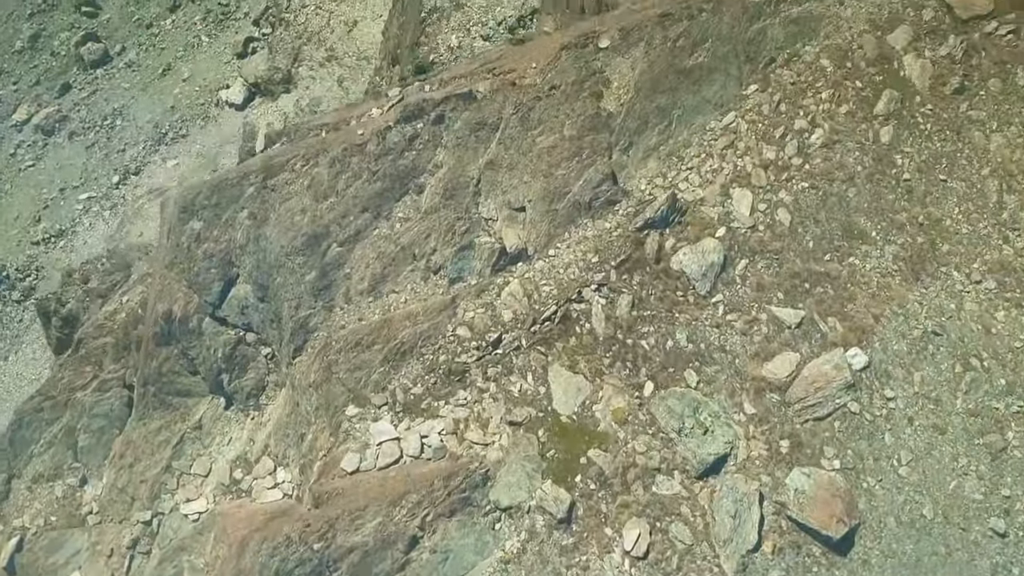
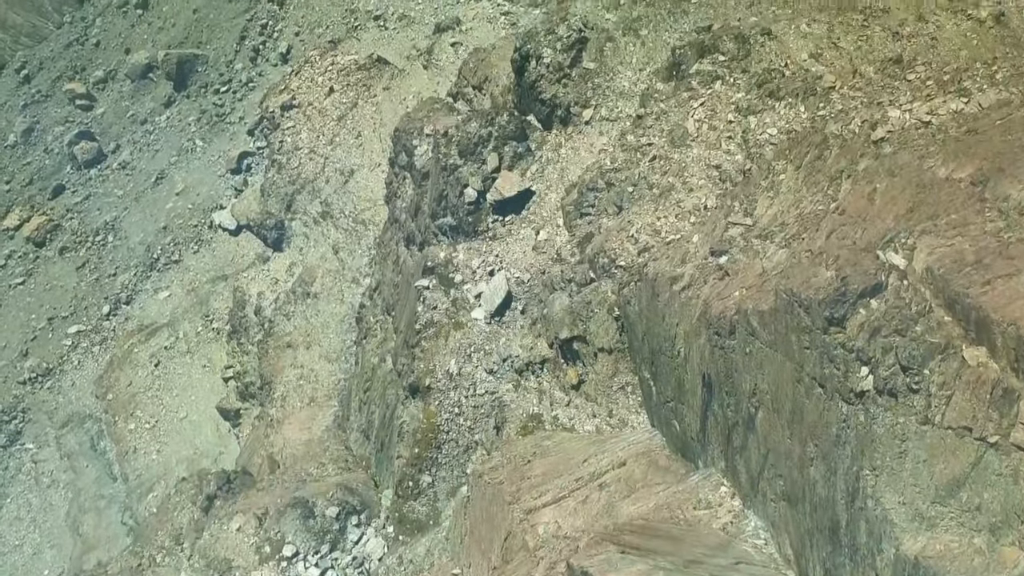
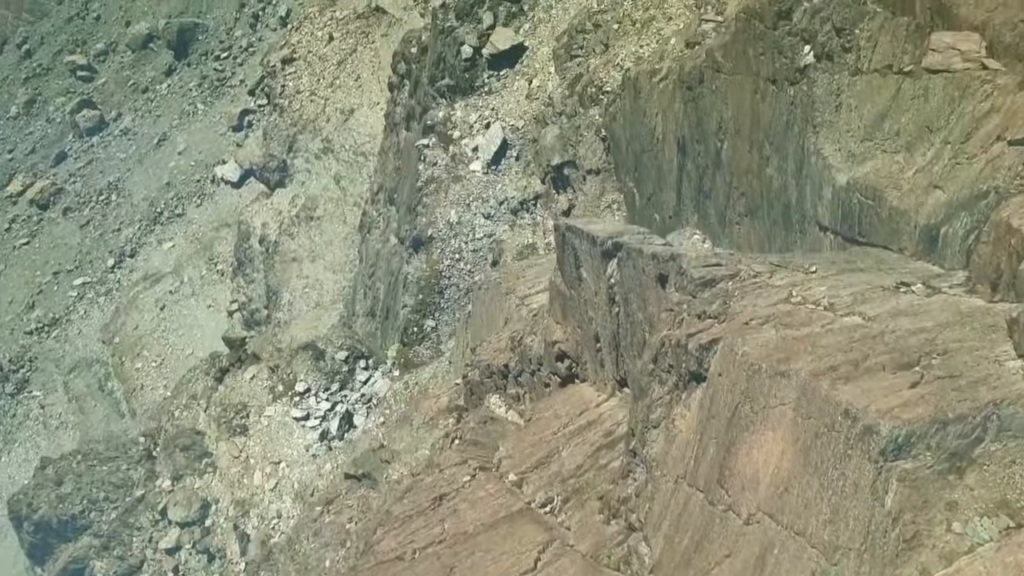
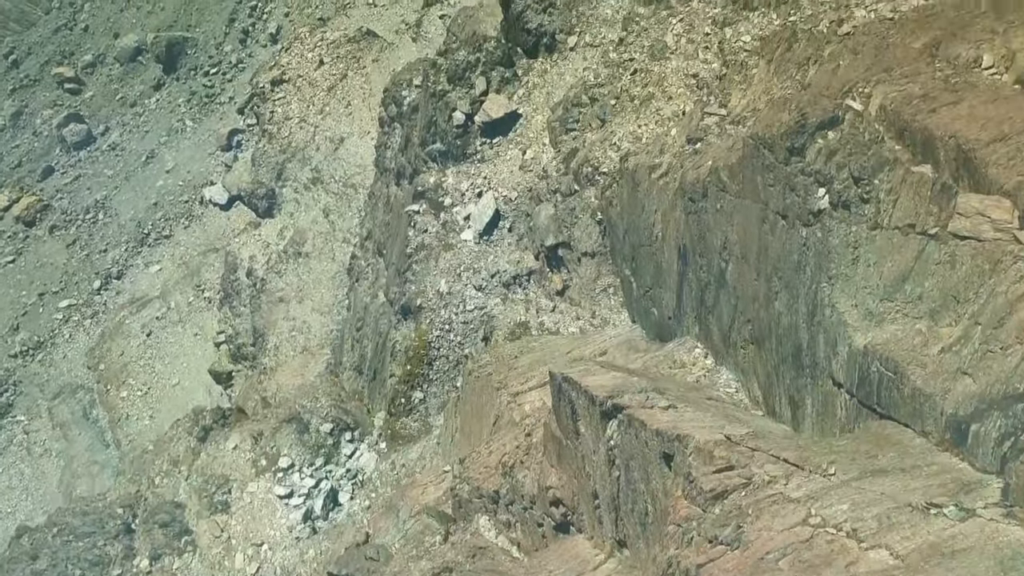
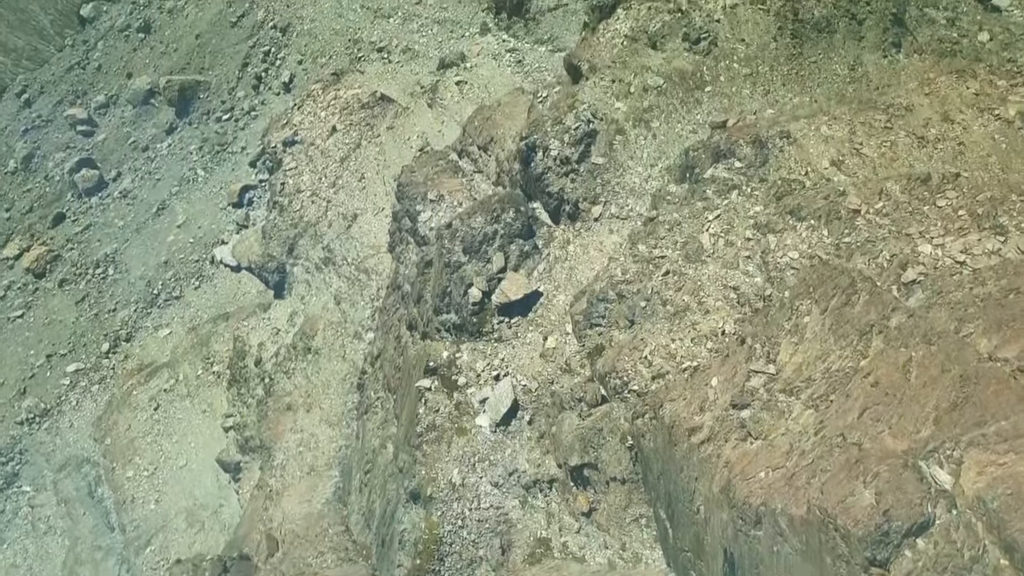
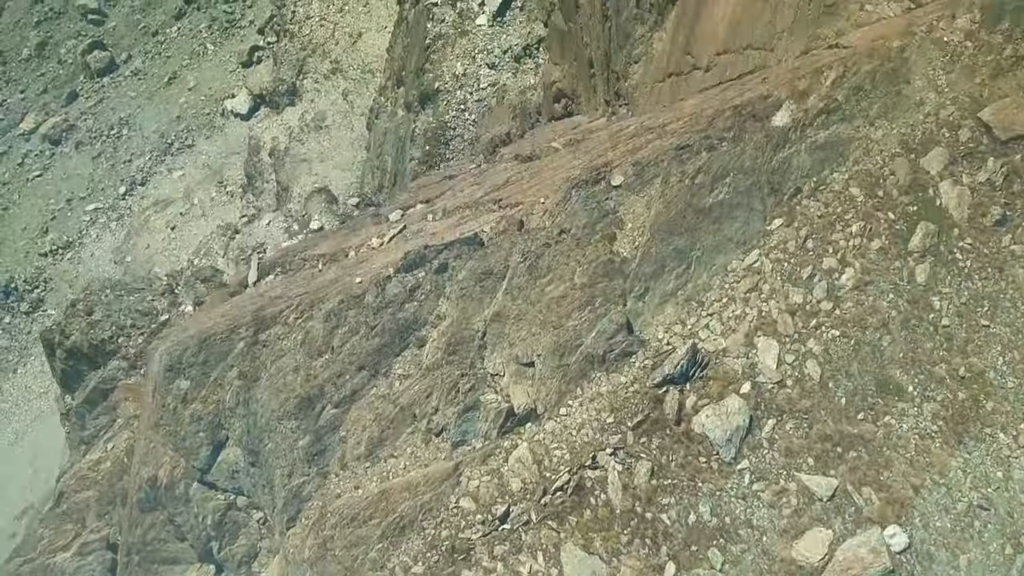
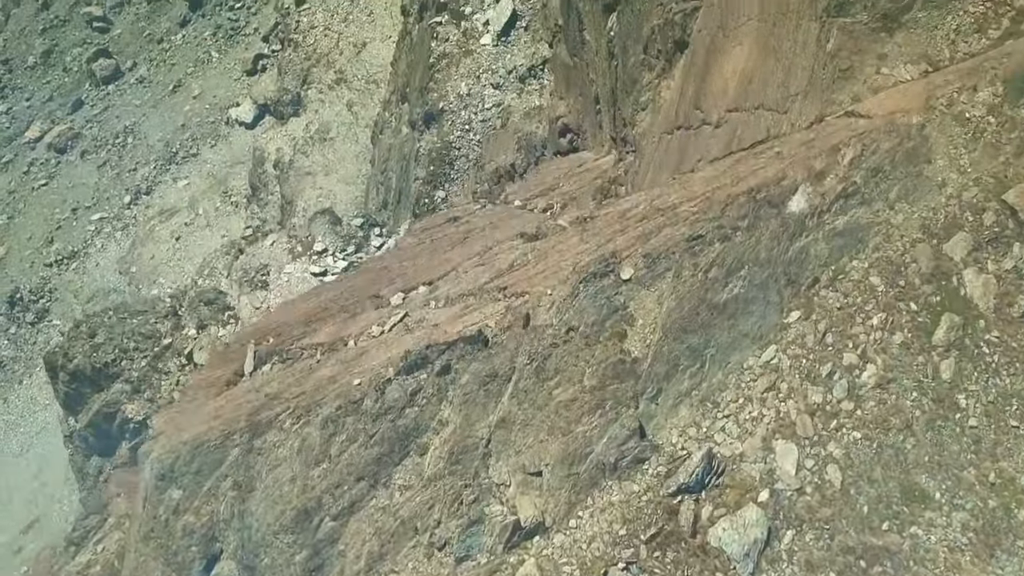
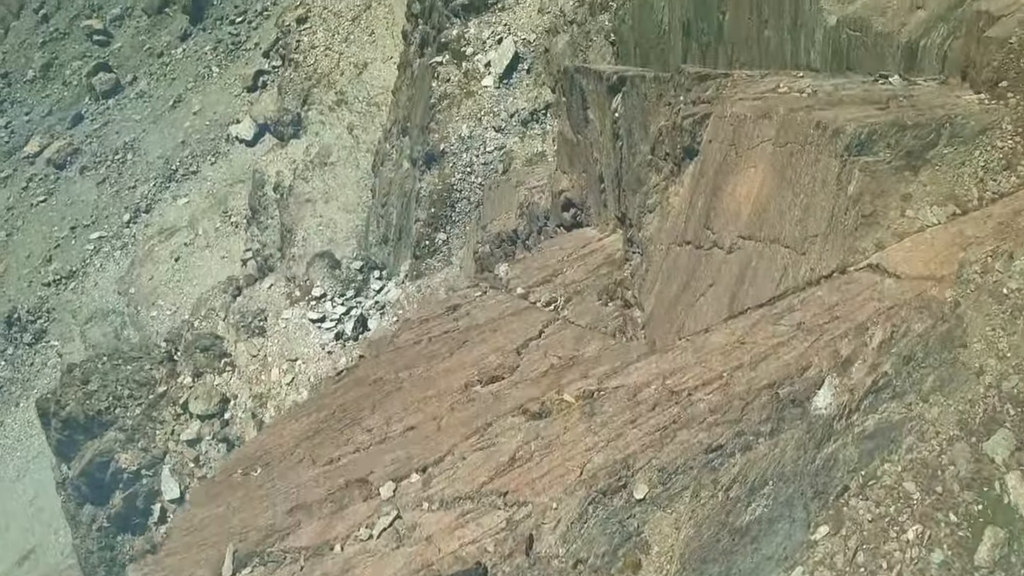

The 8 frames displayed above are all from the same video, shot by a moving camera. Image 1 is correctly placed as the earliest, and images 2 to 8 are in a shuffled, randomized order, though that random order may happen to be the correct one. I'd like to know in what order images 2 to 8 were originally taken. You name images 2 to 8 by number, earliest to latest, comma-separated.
6, 7, 8, 3, 4, 2, 5
